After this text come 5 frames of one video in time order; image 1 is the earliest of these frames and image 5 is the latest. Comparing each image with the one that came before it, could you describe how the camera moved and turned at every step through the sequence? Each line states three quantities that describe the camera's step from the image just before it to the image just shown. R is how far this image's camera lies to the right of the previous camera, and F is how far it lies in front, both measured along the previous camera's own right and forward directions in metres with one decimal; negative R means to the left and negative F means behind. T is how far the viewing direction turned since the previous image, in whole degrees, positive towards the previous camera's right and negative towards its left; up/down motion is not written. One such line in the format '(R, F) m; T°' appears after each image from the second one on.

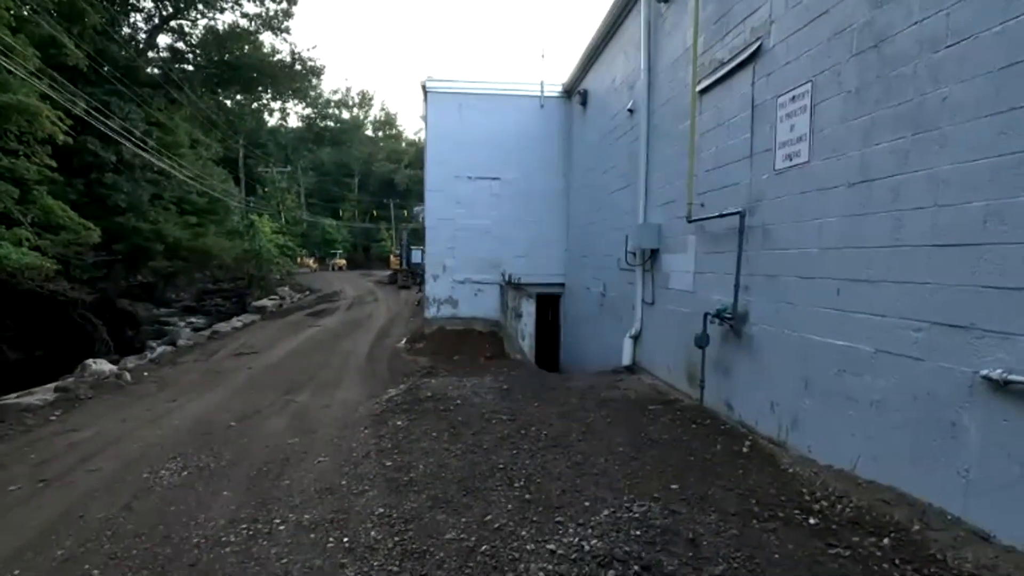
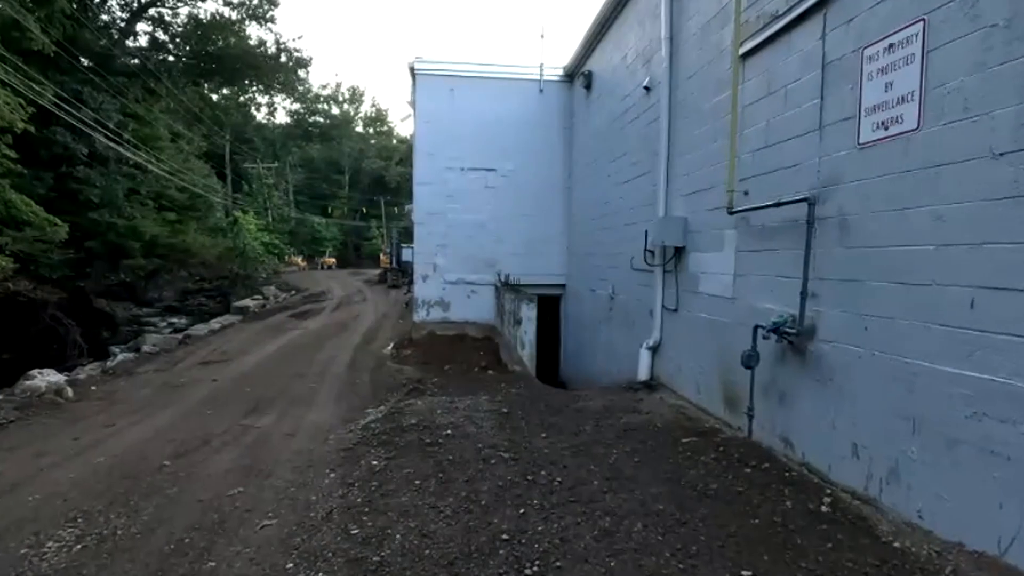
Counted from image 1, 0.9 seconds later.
(-0.1, +1.1) m; +1°
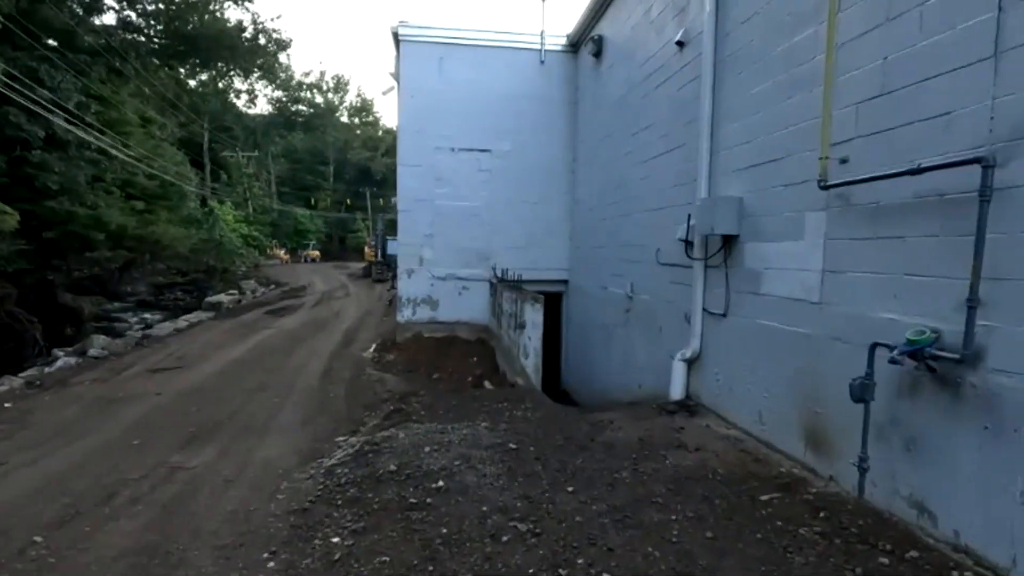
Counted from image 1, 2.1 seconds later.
(-0.2, +1.4) m; +1°
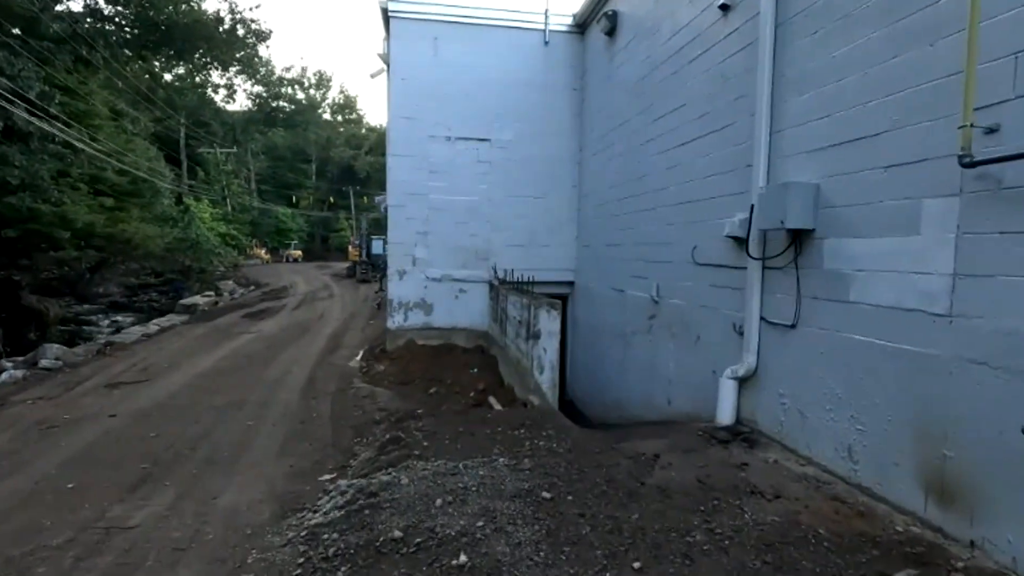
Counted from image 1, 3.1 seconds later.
(-0.3, +1.0) m; +2°
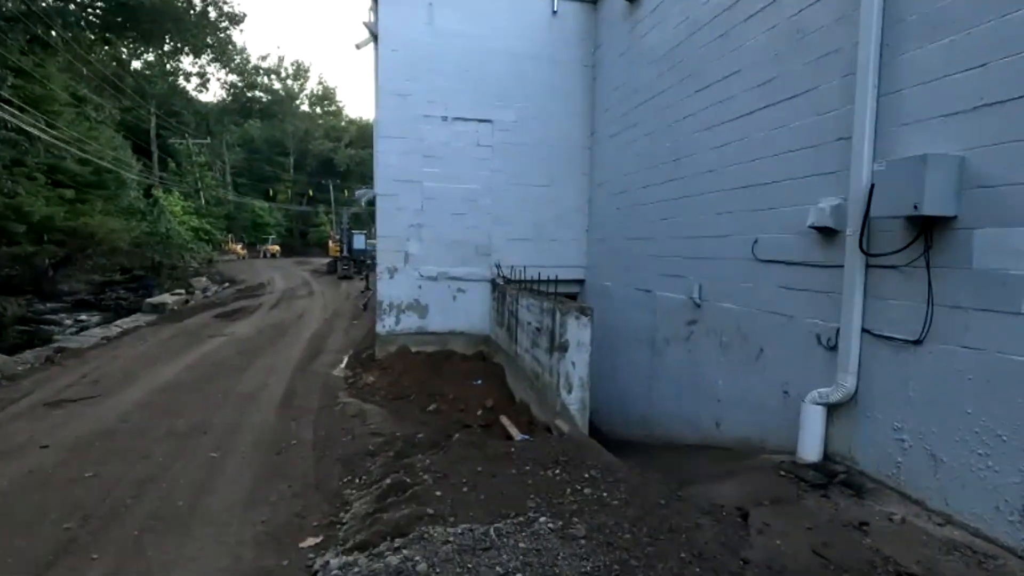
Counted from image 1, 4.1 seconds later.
(-0.4, +1.1) m; +2°
